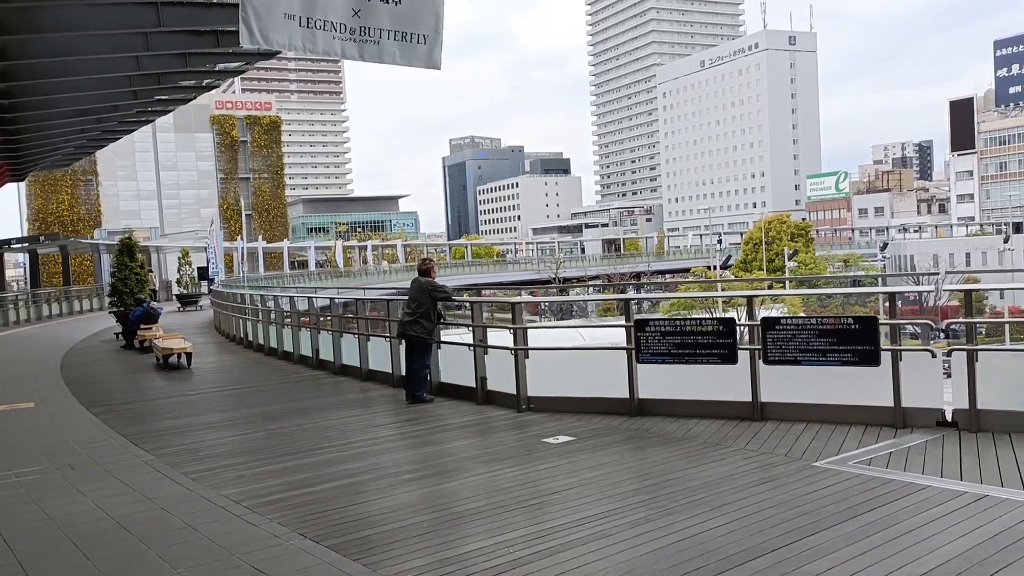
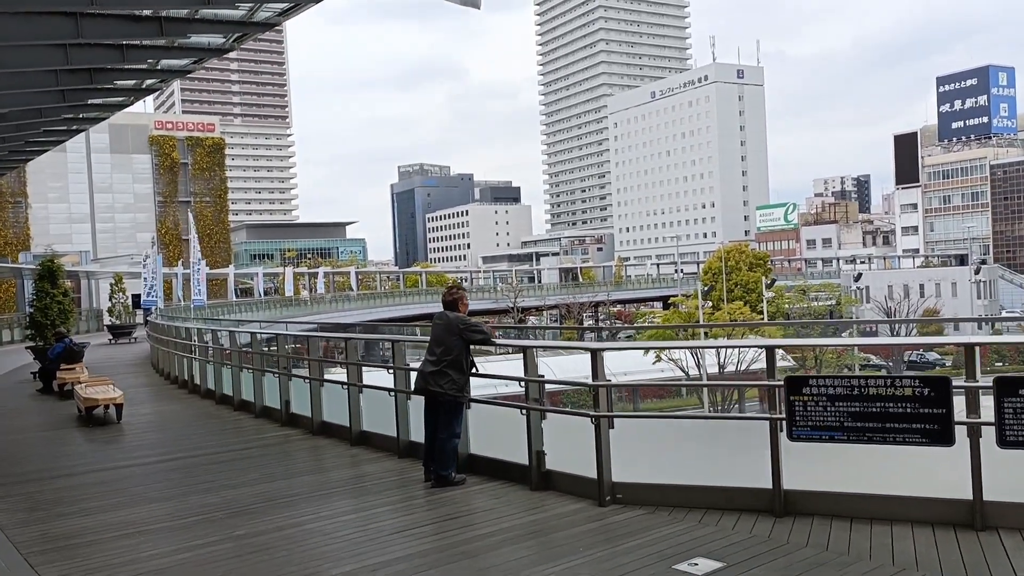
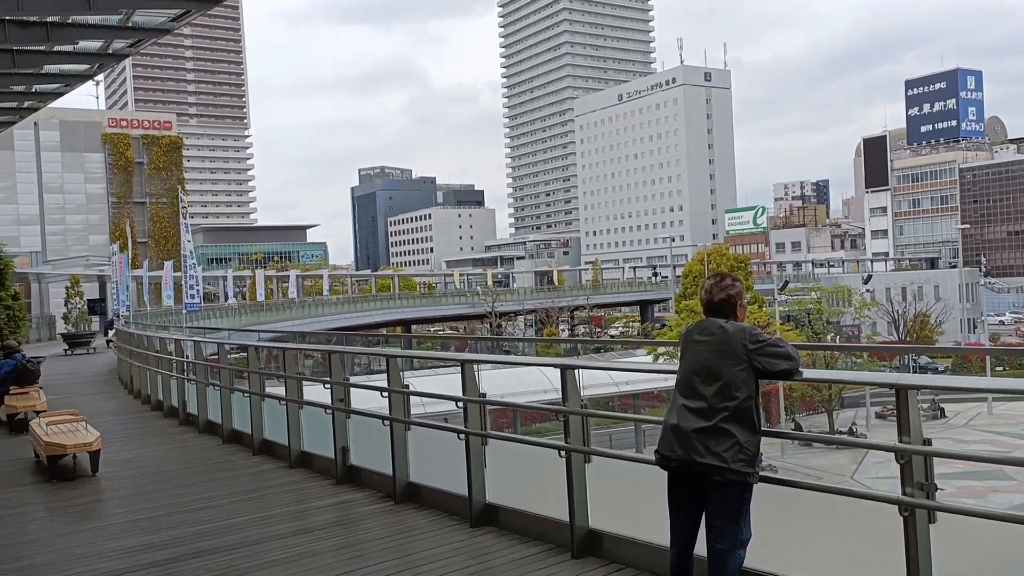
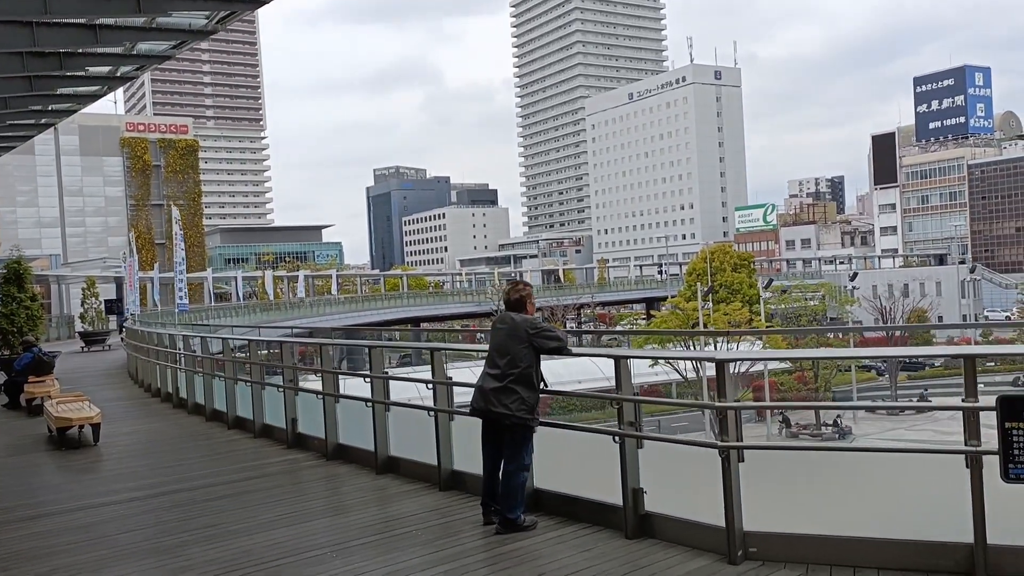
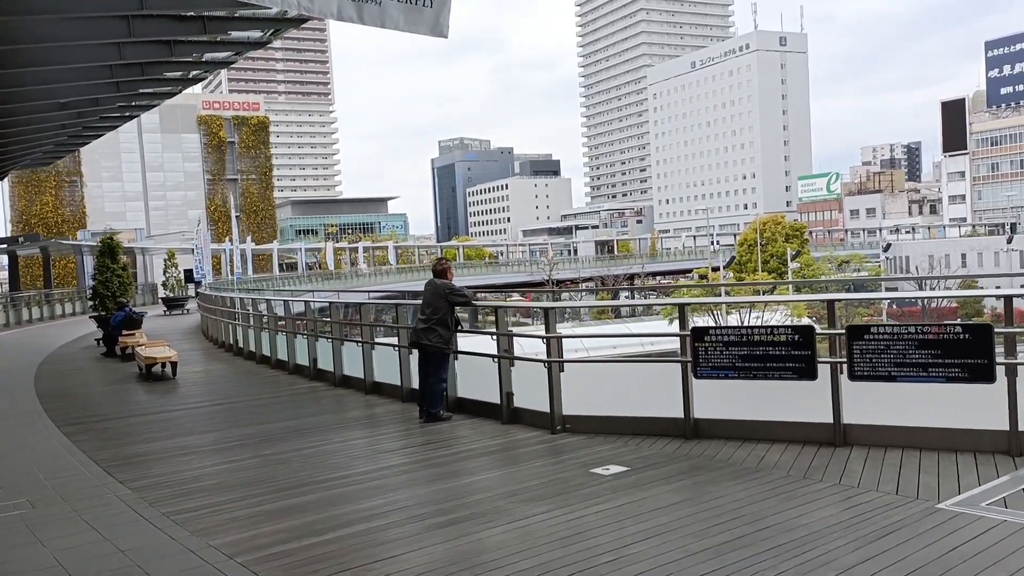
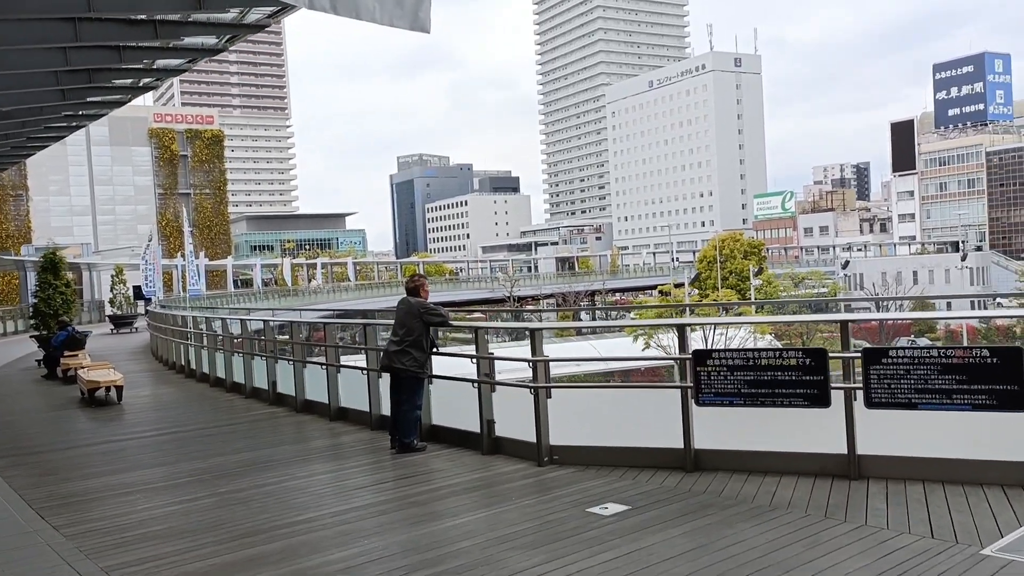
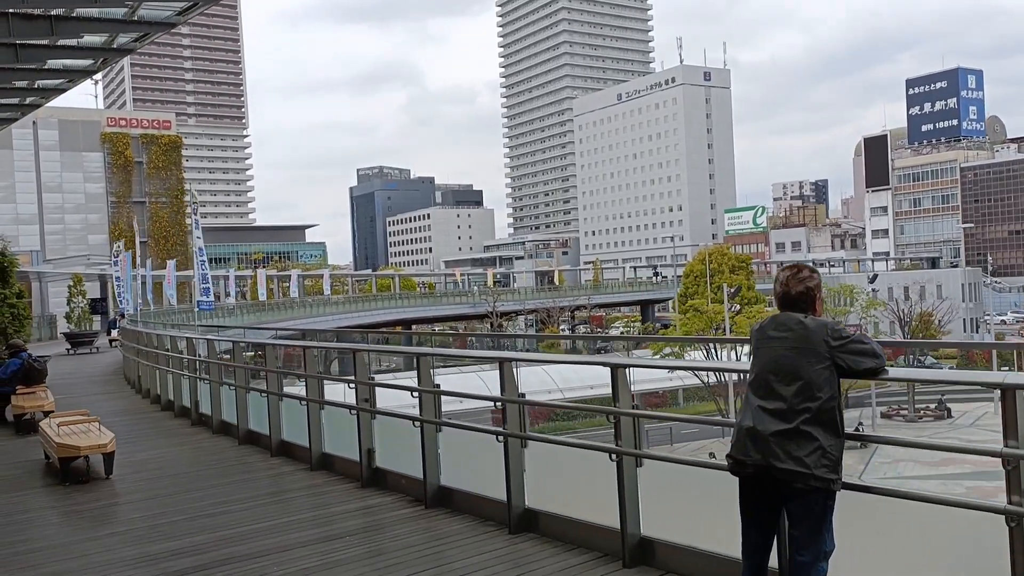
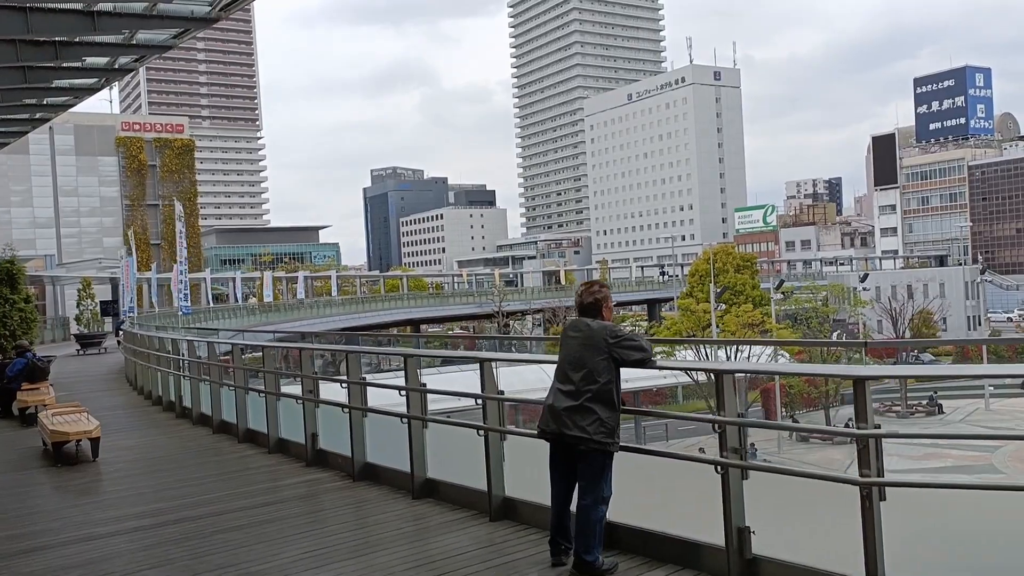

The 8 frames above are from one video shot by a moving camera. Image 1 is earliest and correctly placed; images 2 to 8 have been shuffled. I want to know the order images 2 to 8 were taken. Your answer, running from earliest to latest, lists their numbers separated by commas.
5, 6, 2, 4, 8, 3, 7
